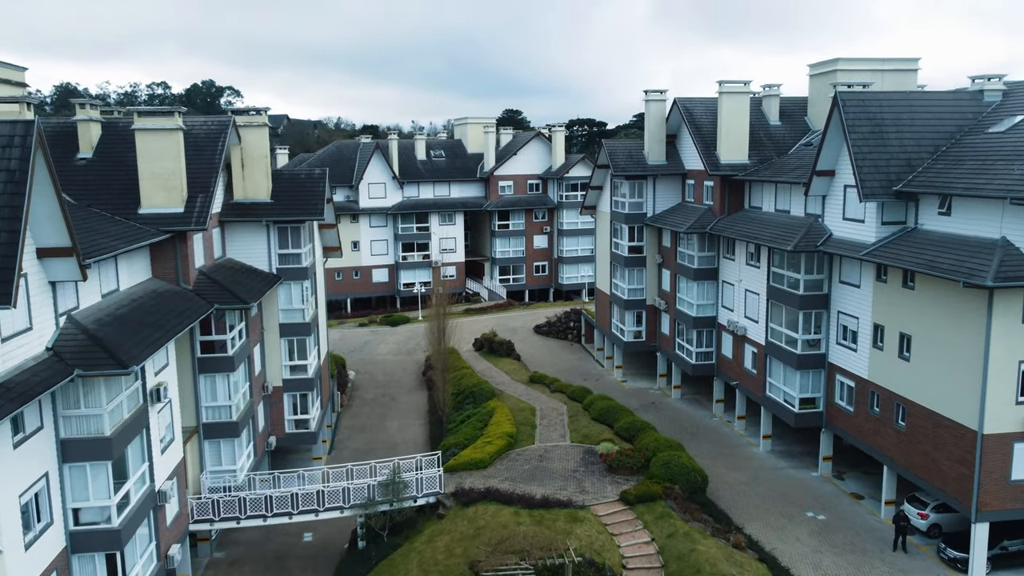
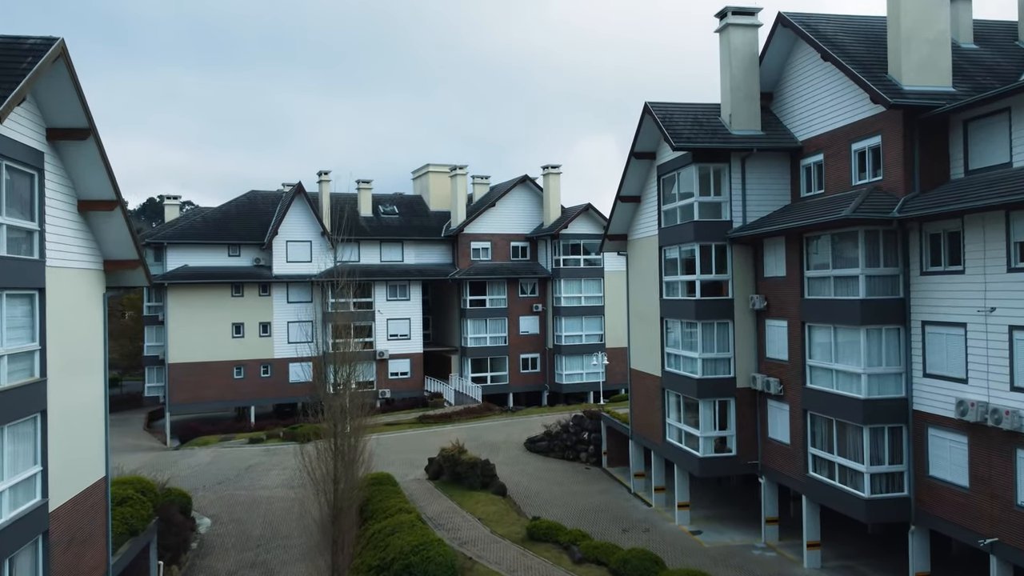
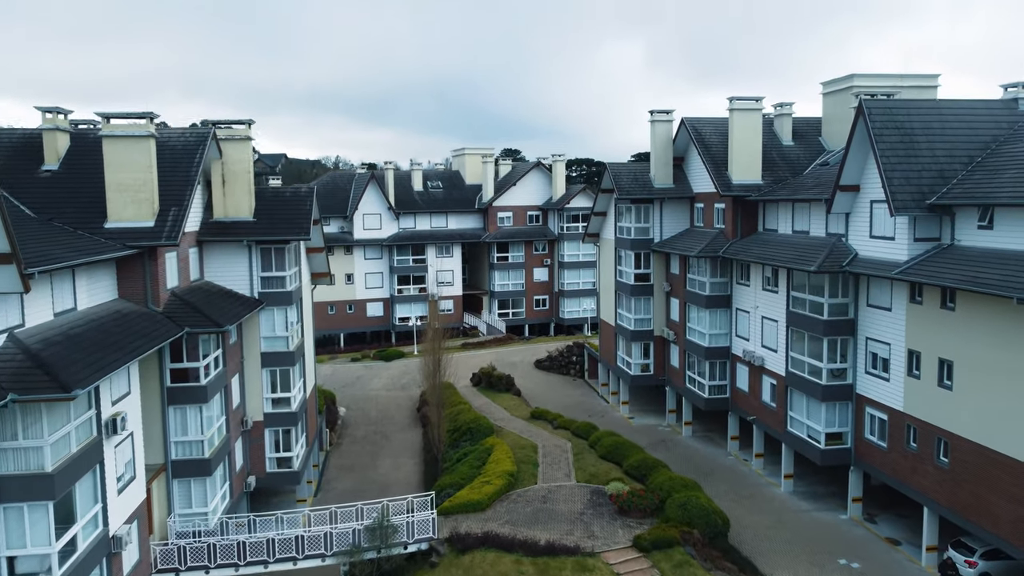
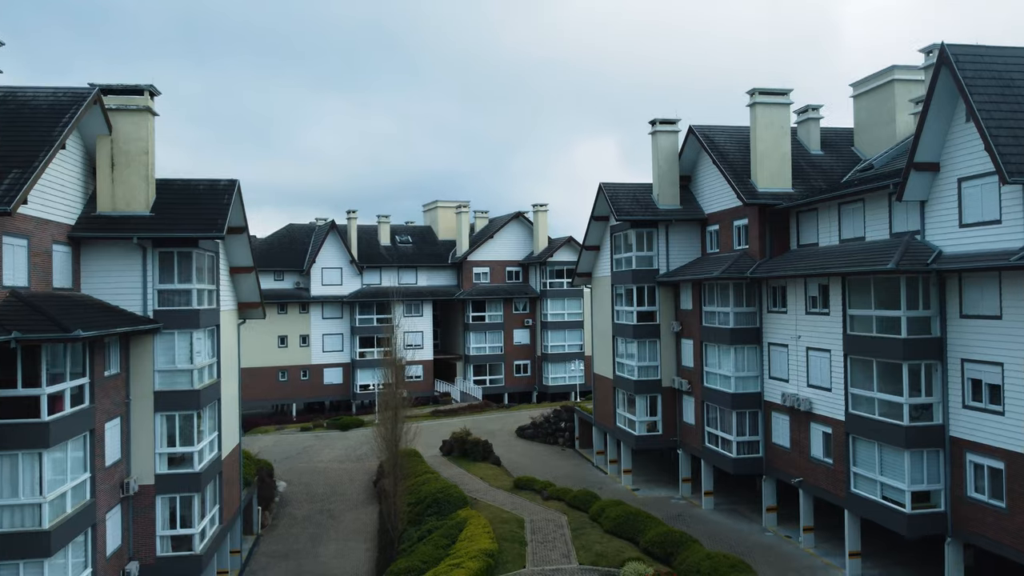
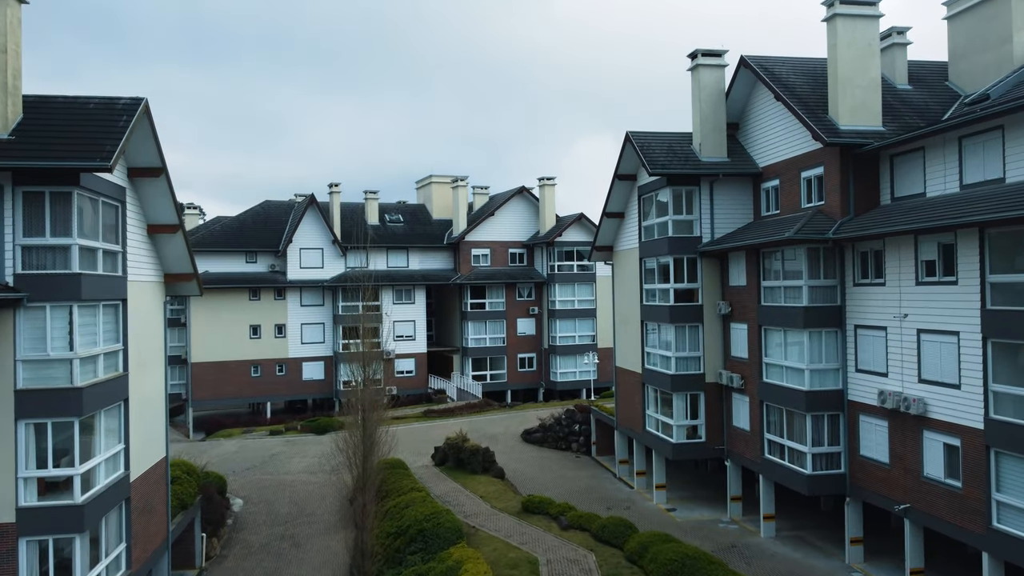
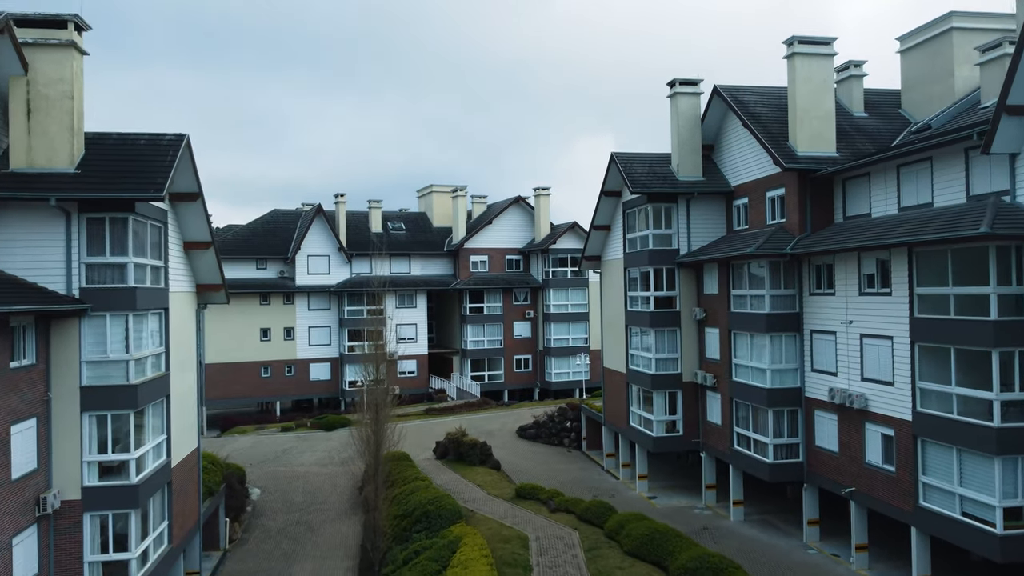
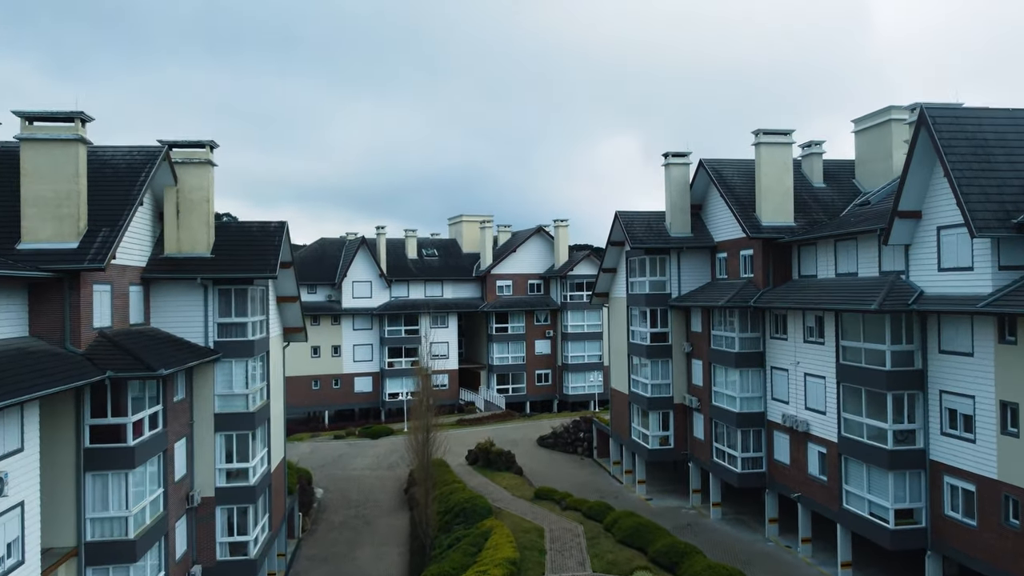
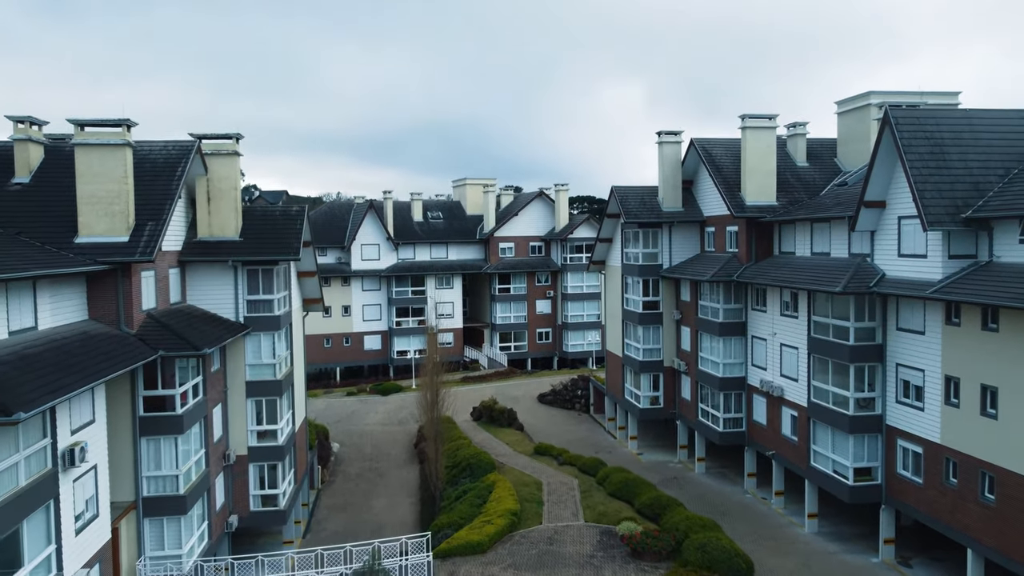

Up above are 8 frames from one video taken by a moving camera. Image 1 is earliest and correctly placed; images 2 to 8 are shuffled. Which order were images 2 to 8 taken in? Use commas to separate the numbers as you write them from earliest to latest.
3, 8, 7, 4, 6, 5, 2
